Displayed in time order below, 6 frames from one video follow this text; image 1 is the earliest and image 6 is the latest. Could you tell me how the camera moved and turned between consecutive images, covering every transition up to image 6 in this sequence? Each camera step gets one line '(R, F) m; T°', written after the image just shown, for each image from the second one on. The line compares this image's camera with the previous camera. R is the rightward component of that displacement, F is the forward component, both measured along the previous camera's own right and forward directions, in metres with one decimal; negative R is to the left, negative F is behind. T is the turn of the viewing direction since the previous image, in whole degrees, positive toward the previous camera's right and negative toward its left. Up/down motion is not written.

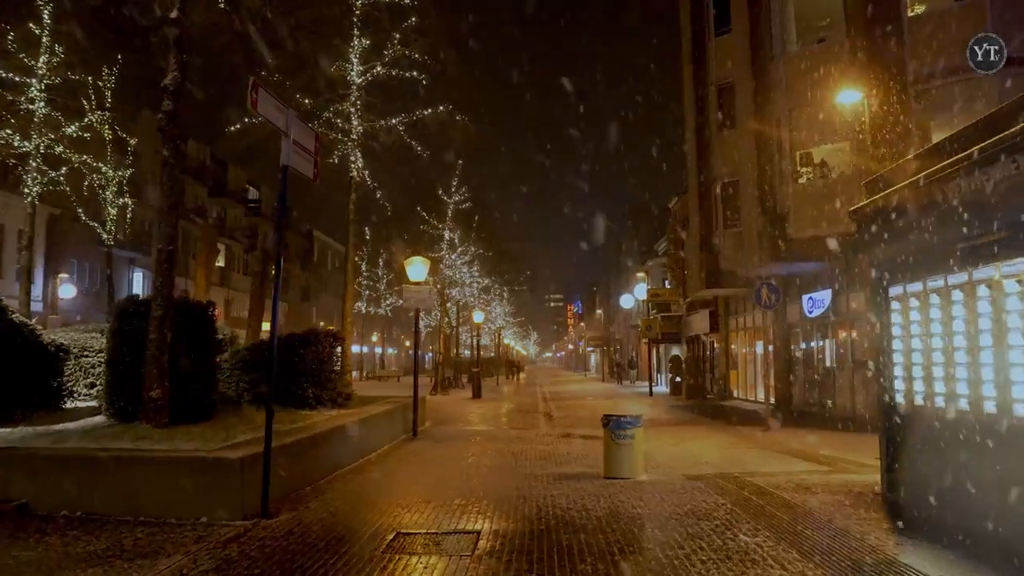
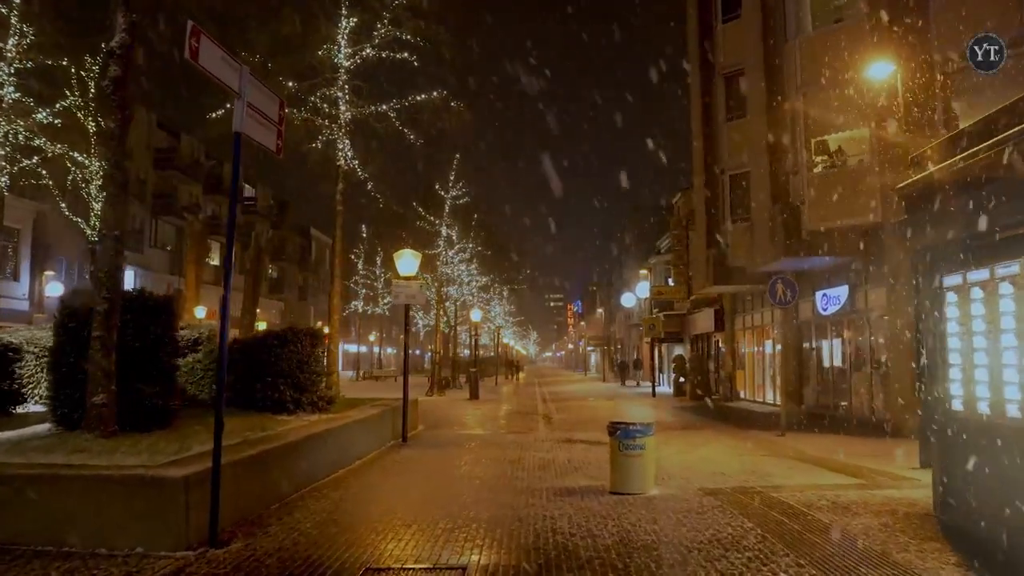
(+0.1, +1.2) m; 0°
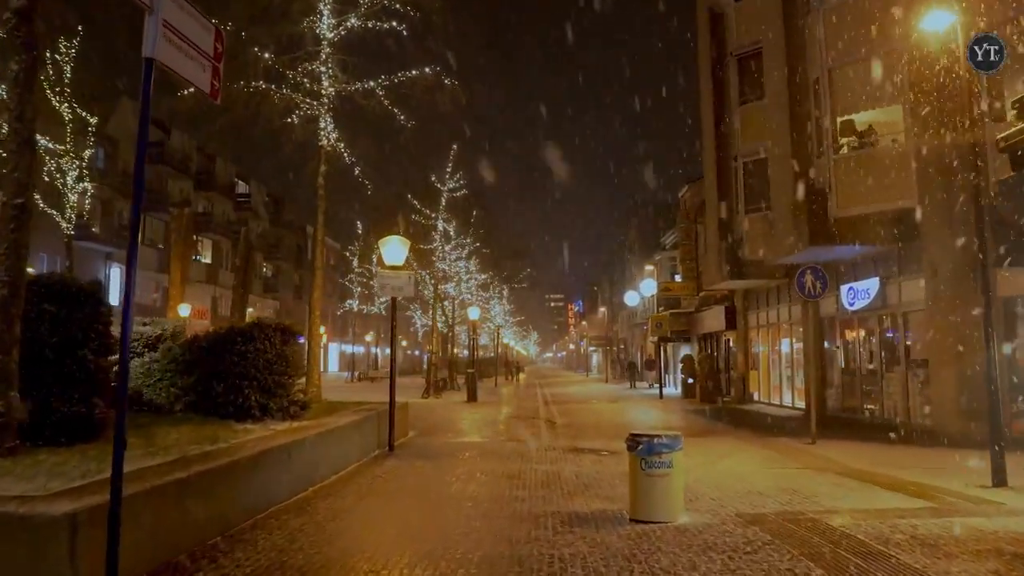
(0.0, +1.7) m; 0°
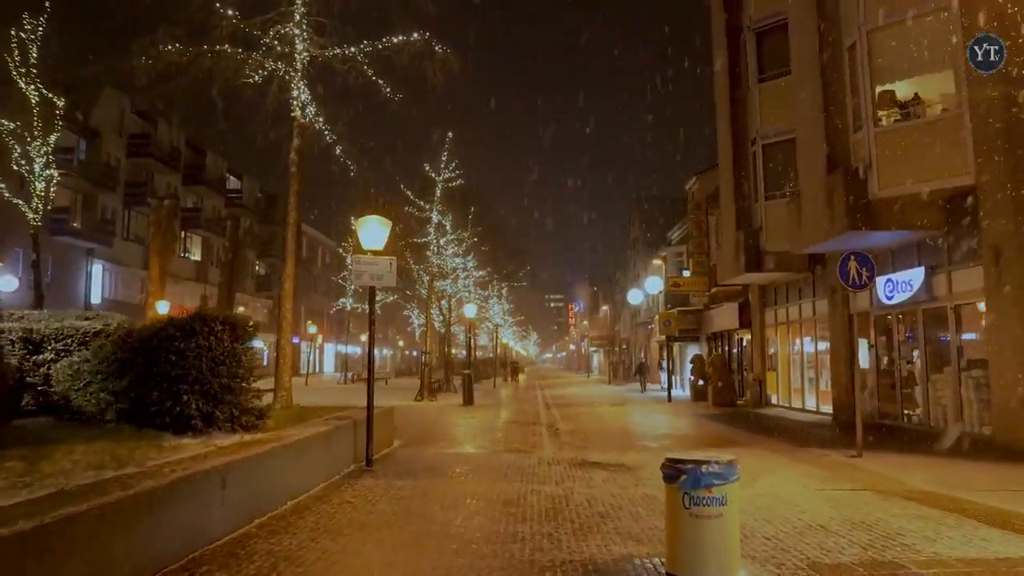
(0.0, +2.1) m; 0°
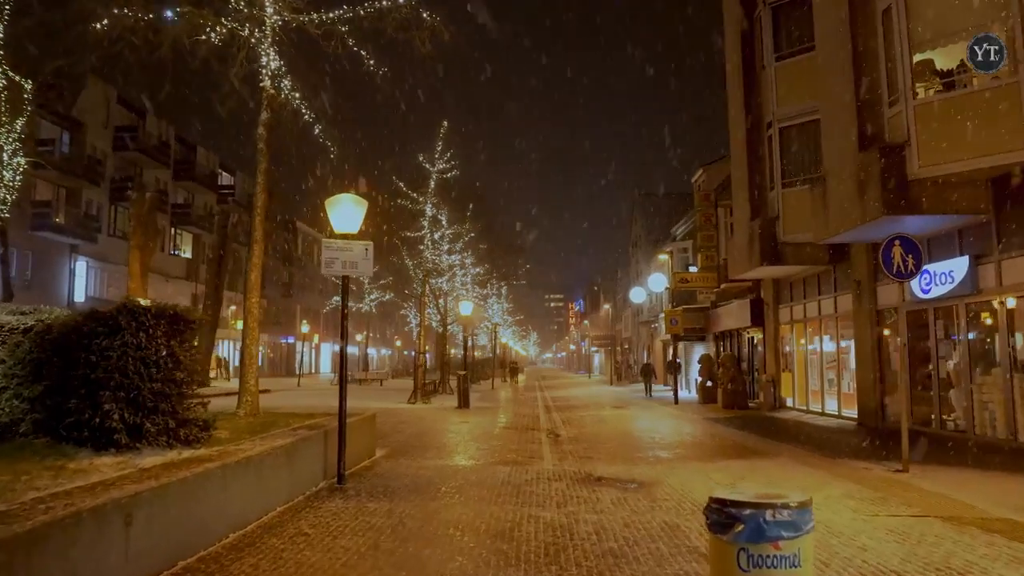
(+0.1, +1.7) m; 0°
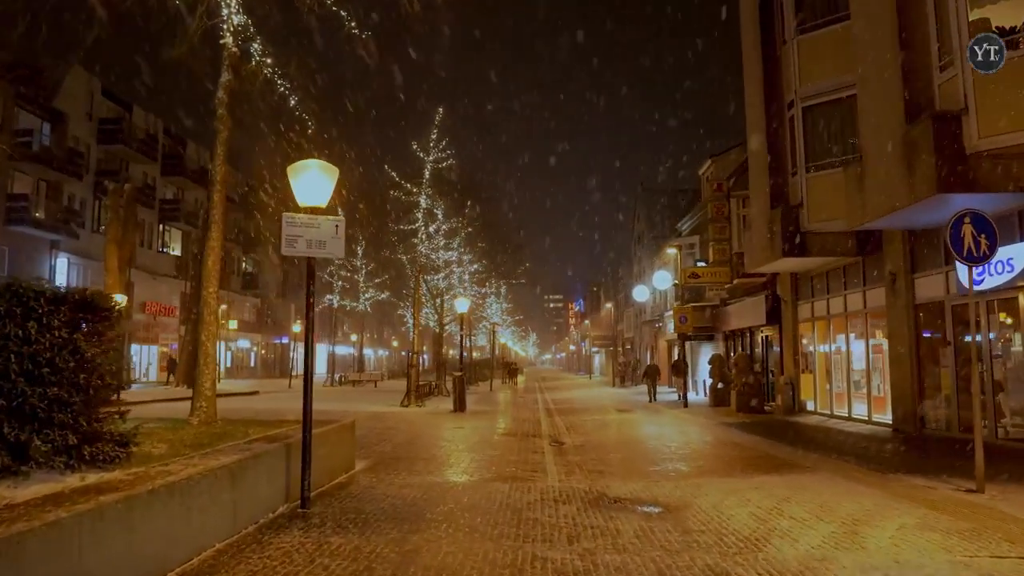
(0.0, +1.8) m; 0°
